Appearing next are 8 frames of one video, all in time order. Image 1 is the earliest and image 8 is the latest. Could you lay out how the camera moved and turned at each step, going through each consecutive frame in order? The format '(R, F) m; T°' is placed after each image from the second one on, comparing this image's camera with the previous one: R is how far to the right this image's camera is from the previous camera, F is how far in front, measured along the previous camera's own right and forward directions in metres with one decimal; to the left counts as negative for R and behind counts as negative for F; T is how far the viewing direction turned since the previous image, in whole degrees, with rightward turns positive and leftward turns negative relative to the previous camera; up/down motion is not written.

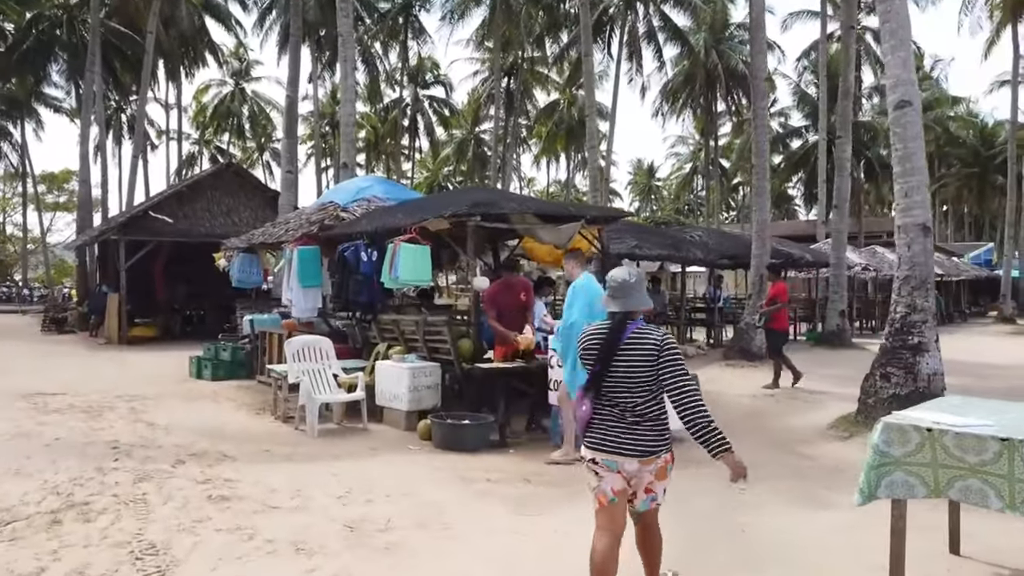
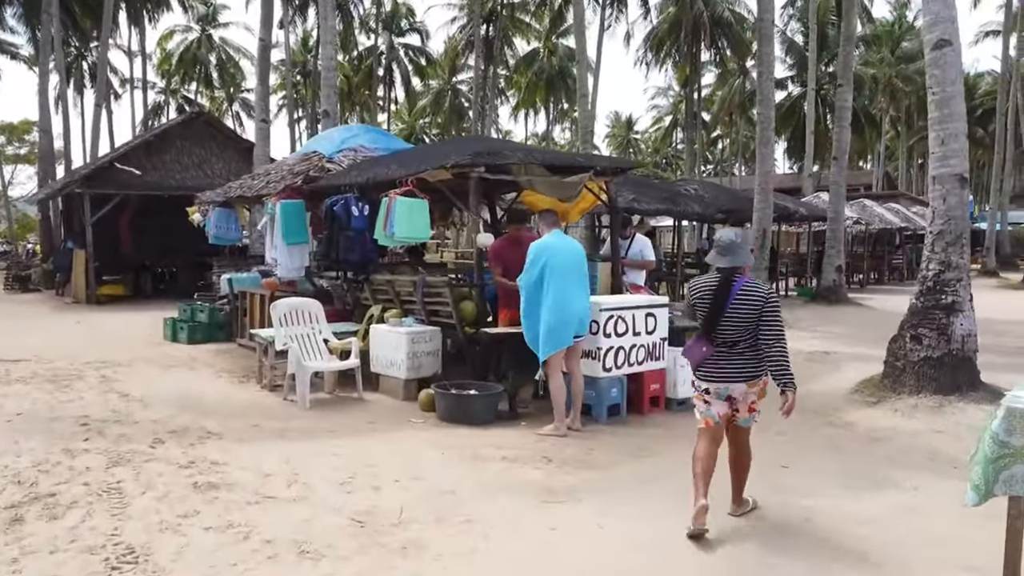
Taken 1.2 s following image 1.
(-0.3, +0.7) m; +2°
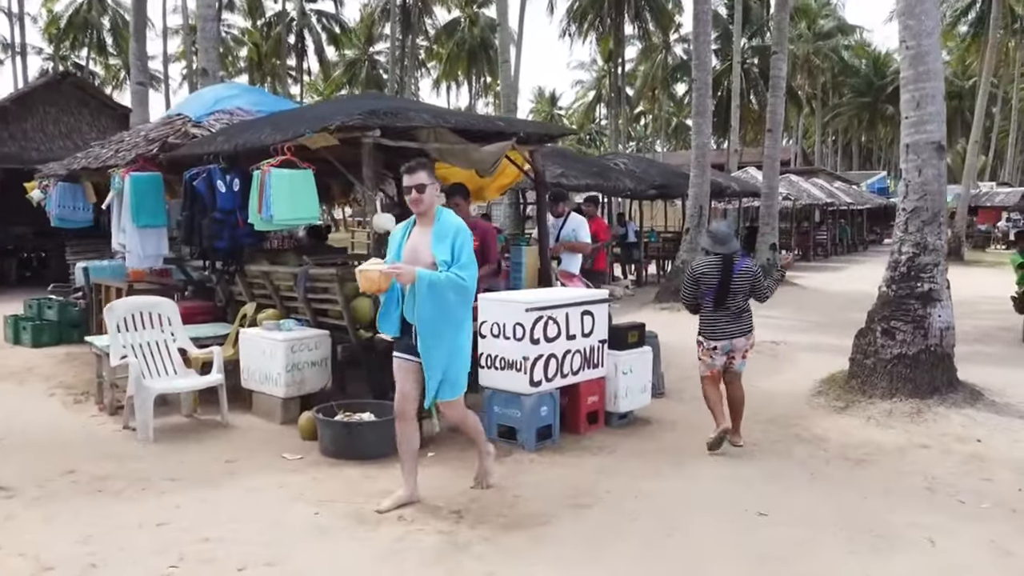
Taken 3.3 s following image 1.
(+0.2, +1.5) m; +6°
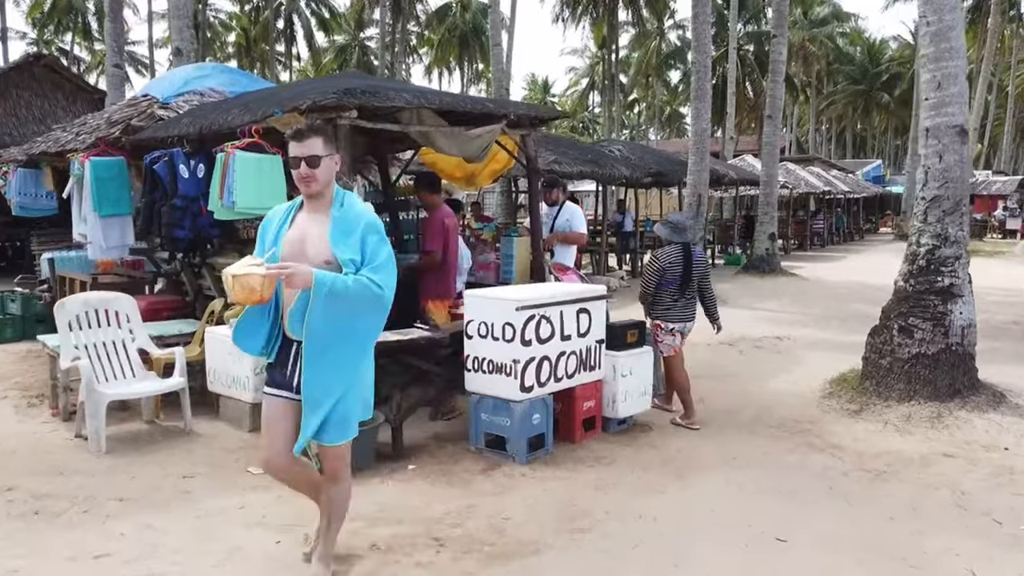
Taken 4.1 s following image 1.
(0.0, +0.5) m; +1°
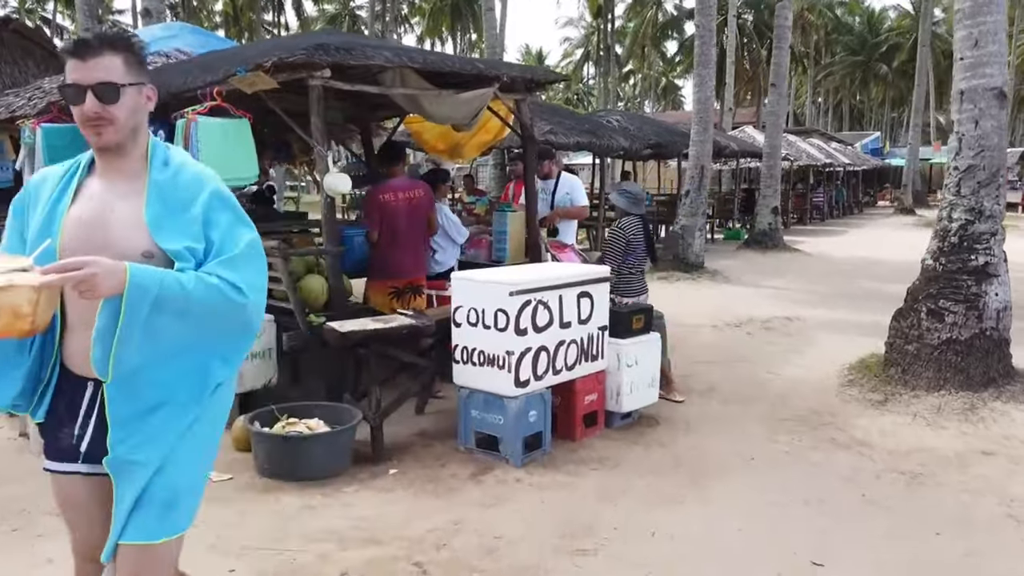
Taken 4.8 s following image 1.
(0.0, +0.6) m; 0°
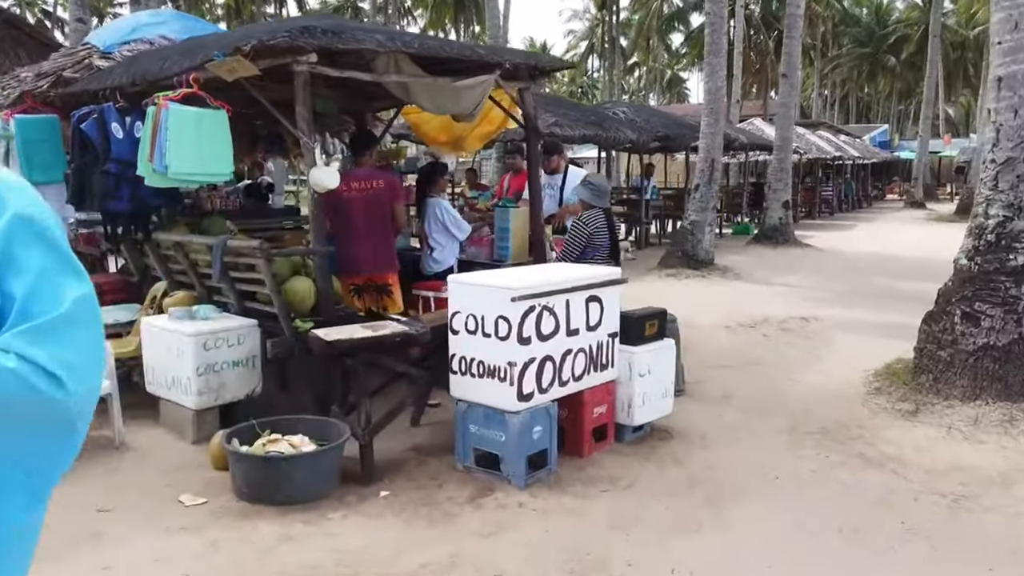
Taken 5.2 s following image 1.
(0.0, +0.4) m; 0°
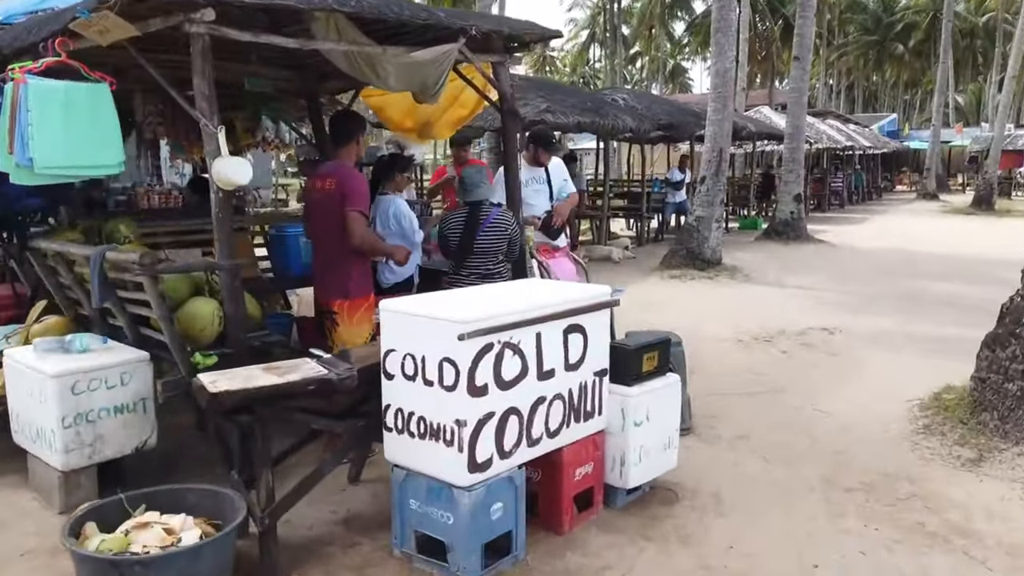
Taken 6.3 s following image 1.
(+0.2, +1.1) m; 0°
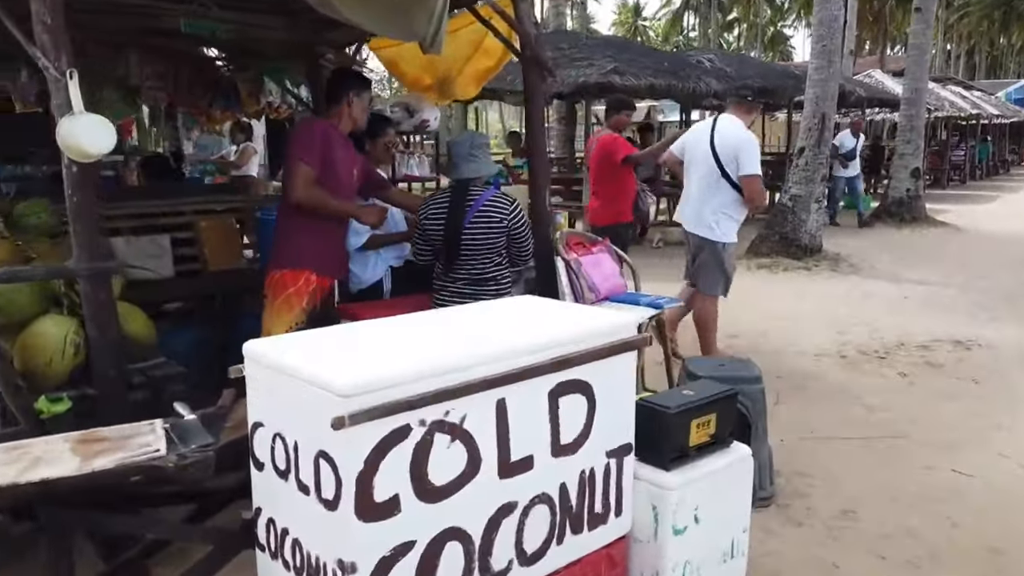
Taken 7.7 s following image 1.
(+0.4, +1.4) m; -7°
